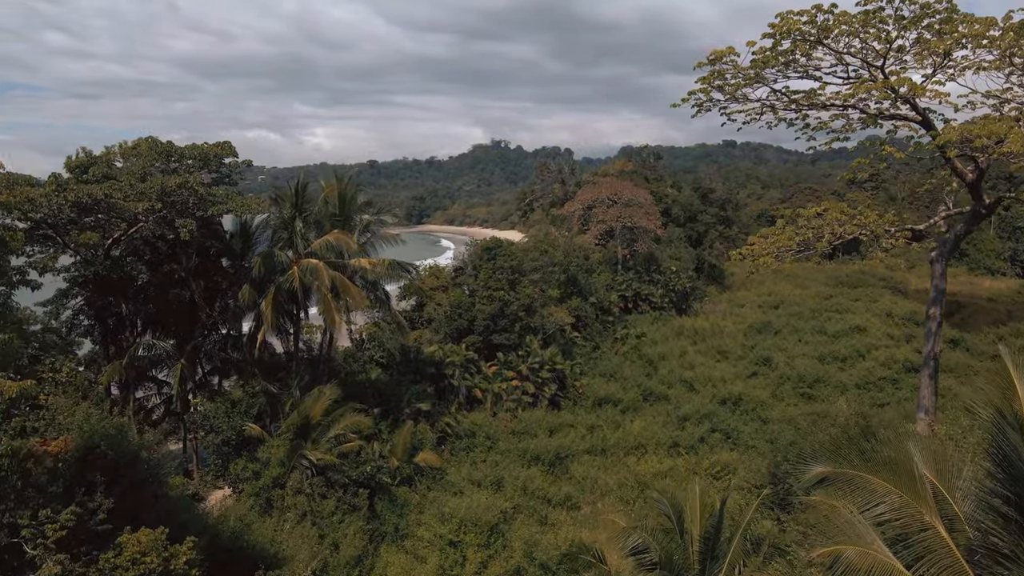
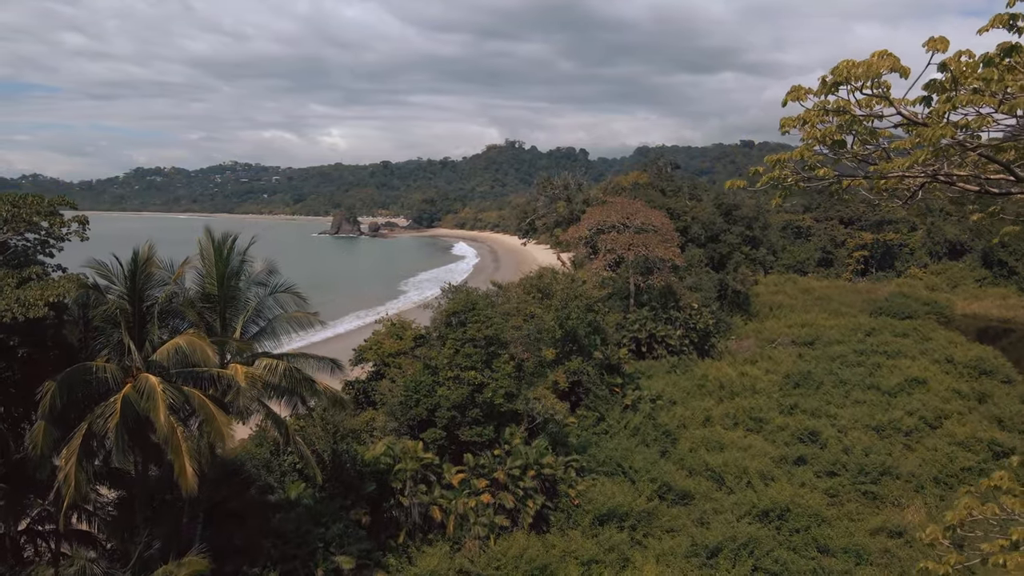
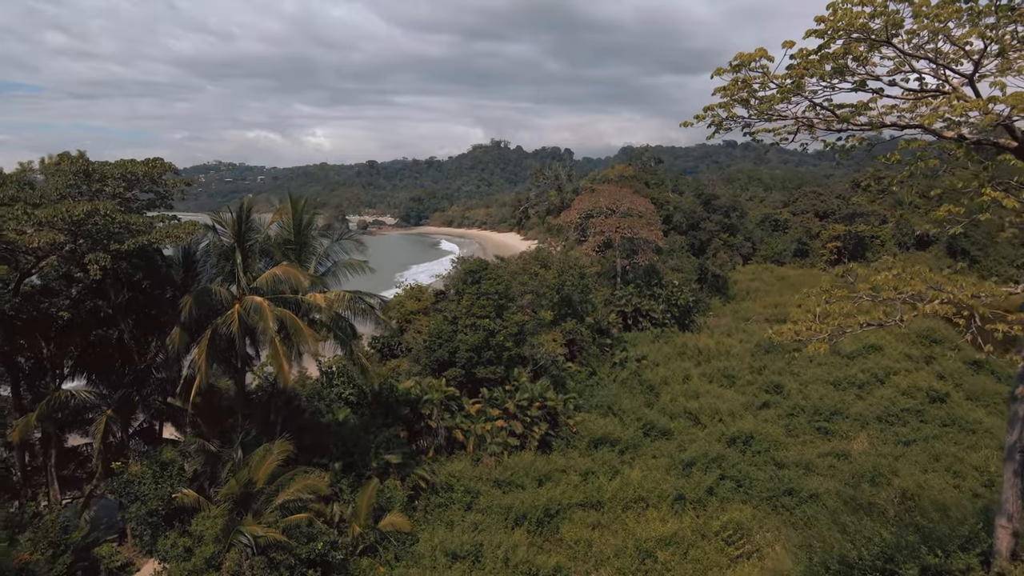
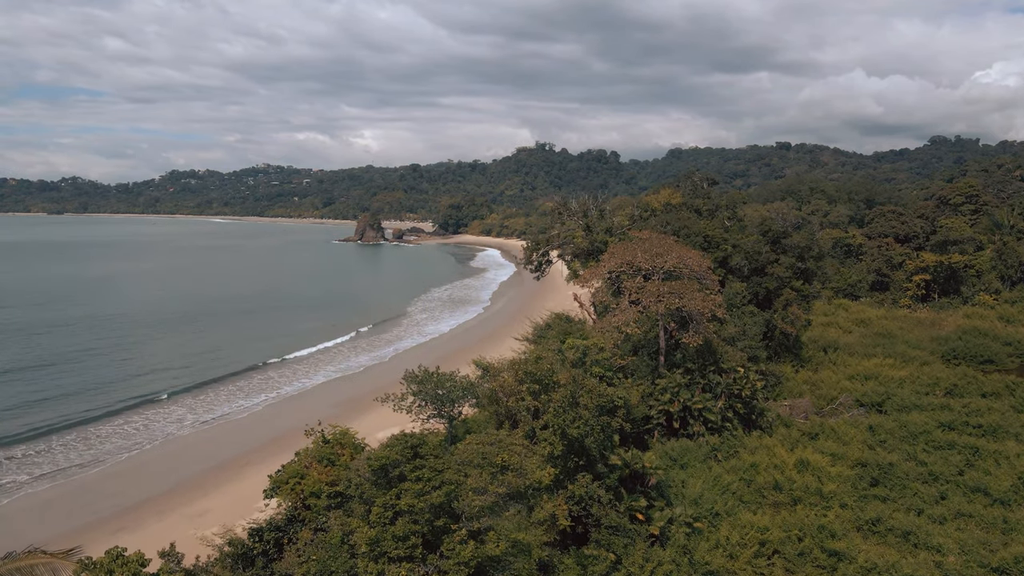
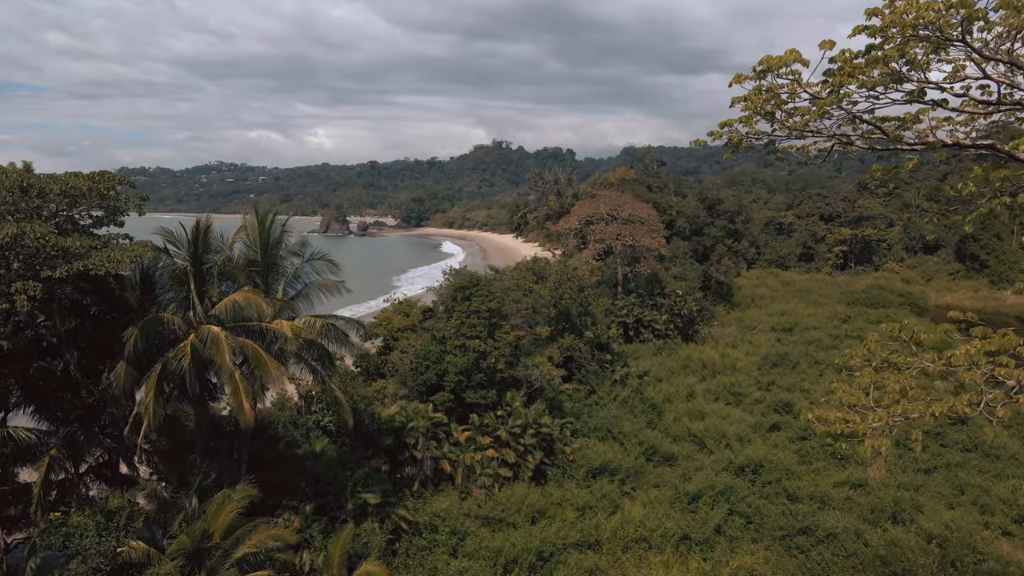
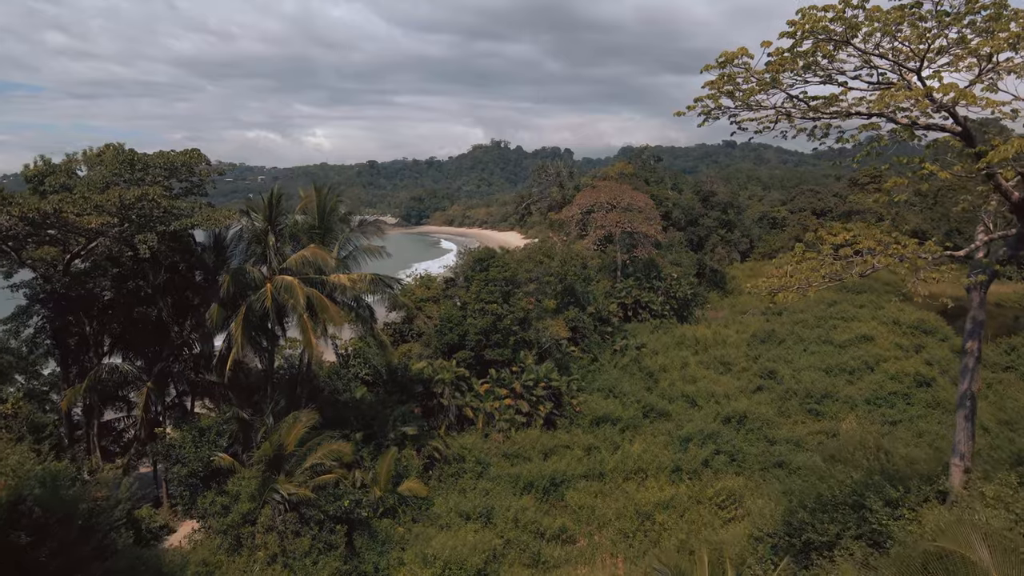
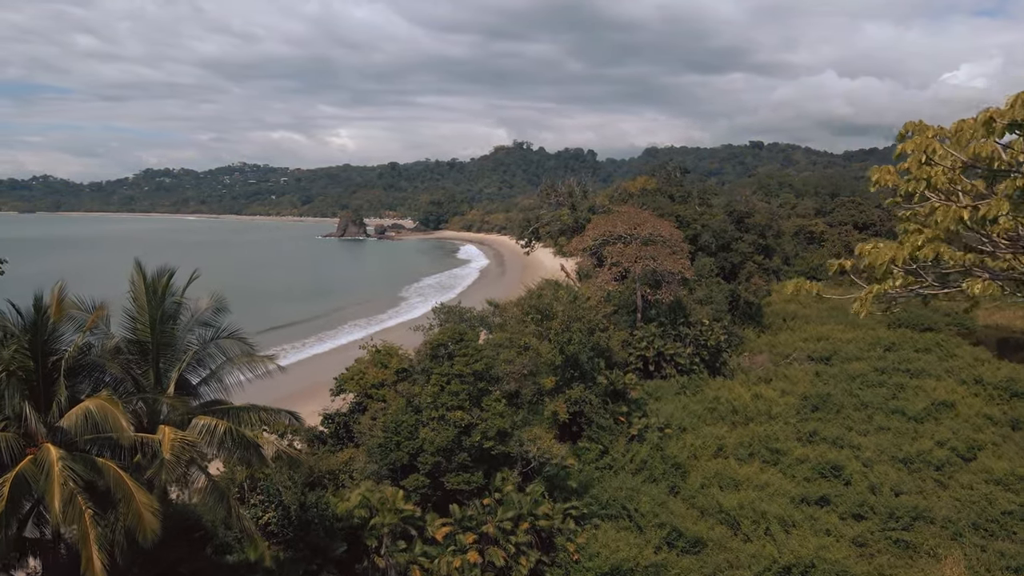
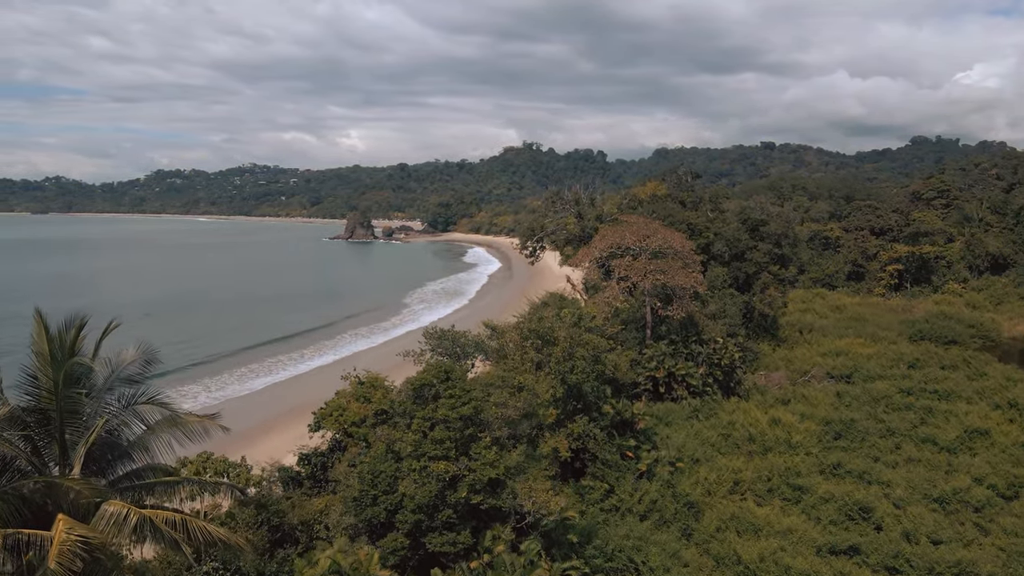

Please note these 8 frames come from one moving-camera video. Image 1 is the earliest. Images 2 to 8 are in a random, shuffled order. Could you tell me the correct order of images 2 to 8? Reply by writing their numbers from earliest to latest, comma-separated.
6, 3, 5, 2, 7, 8, 4
